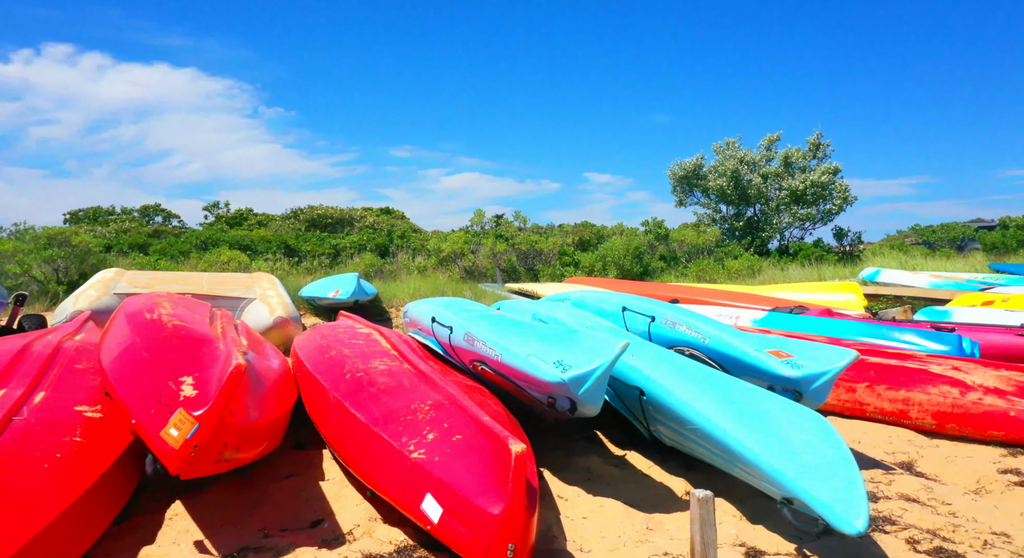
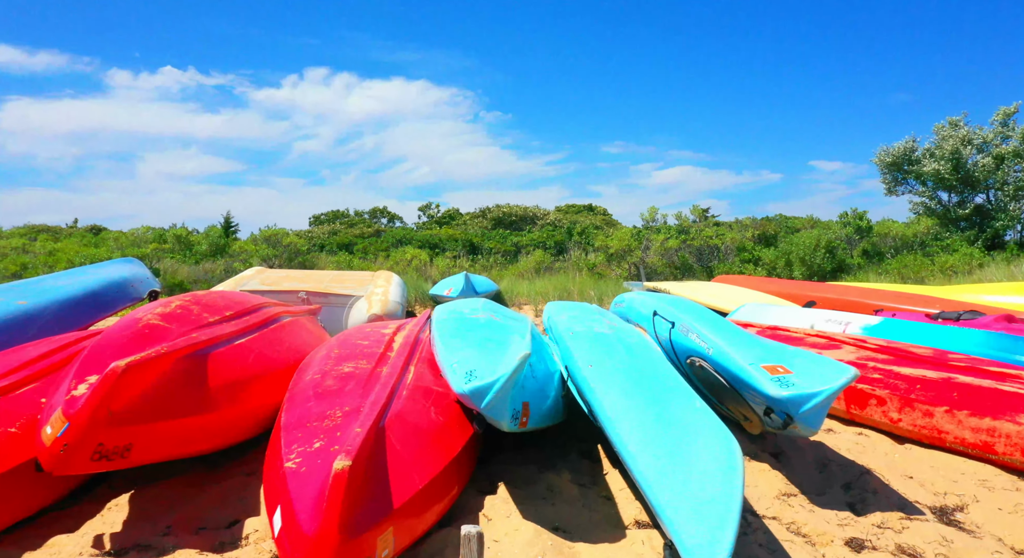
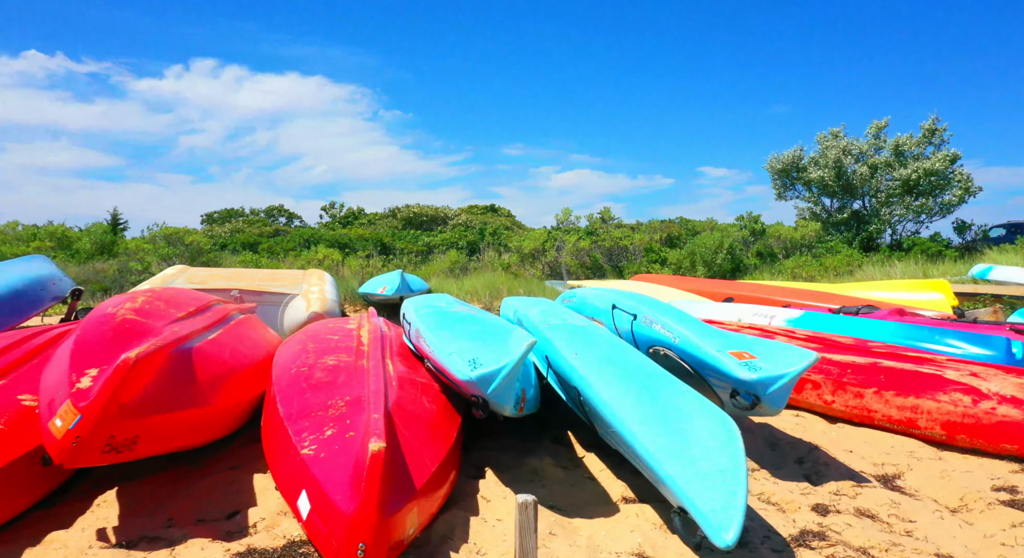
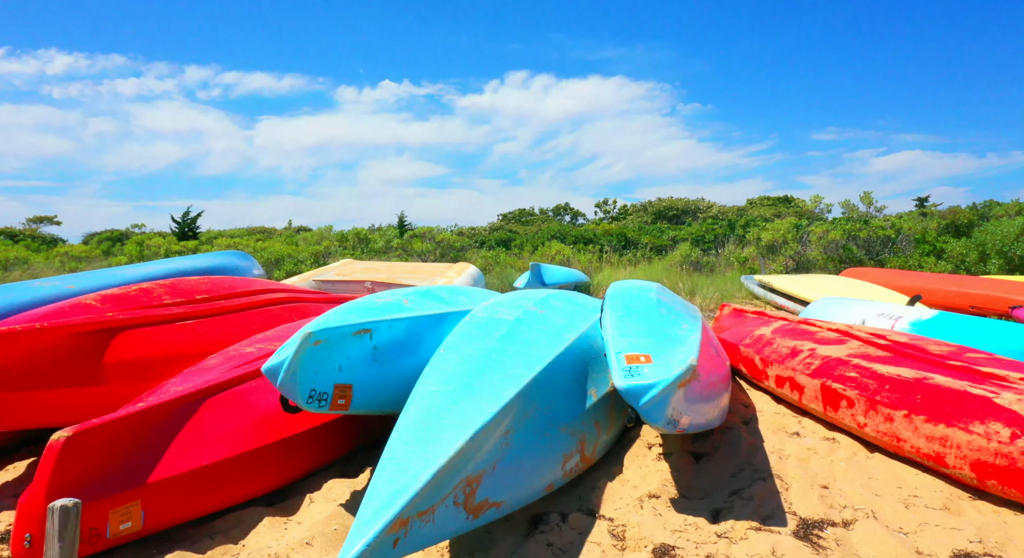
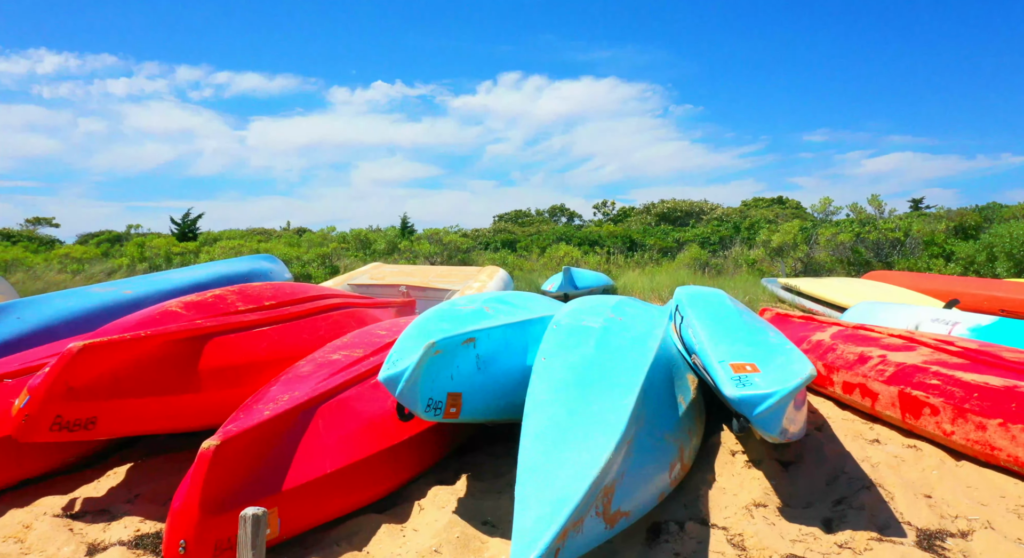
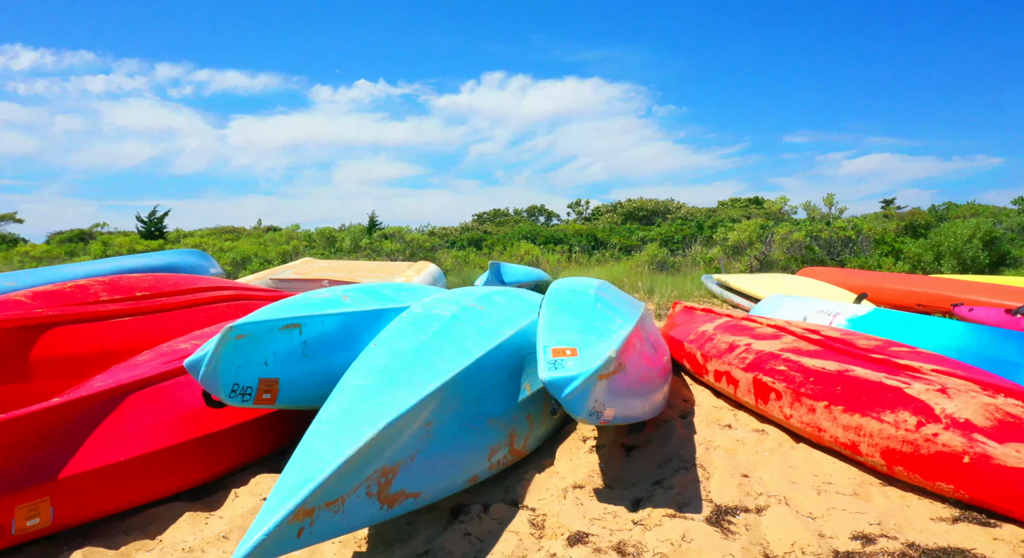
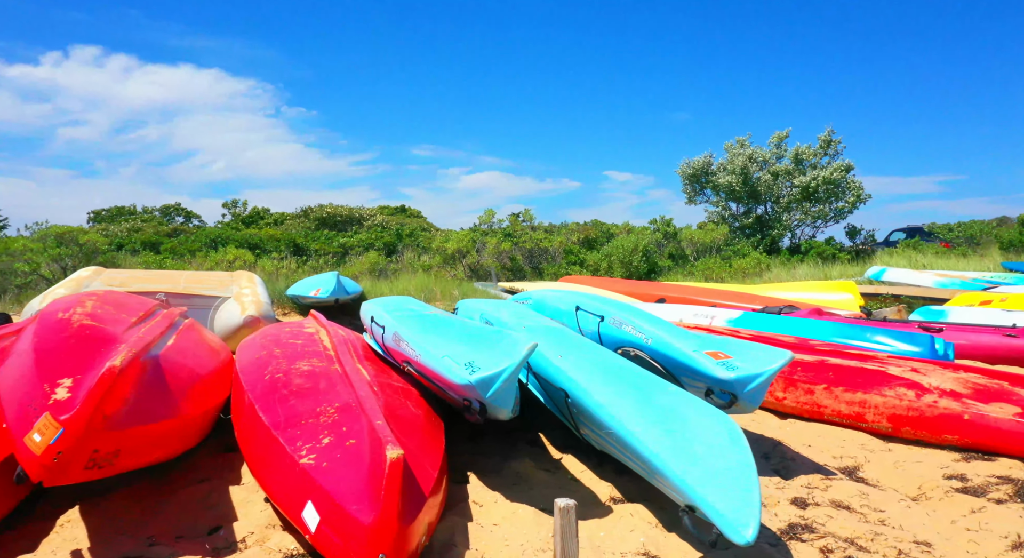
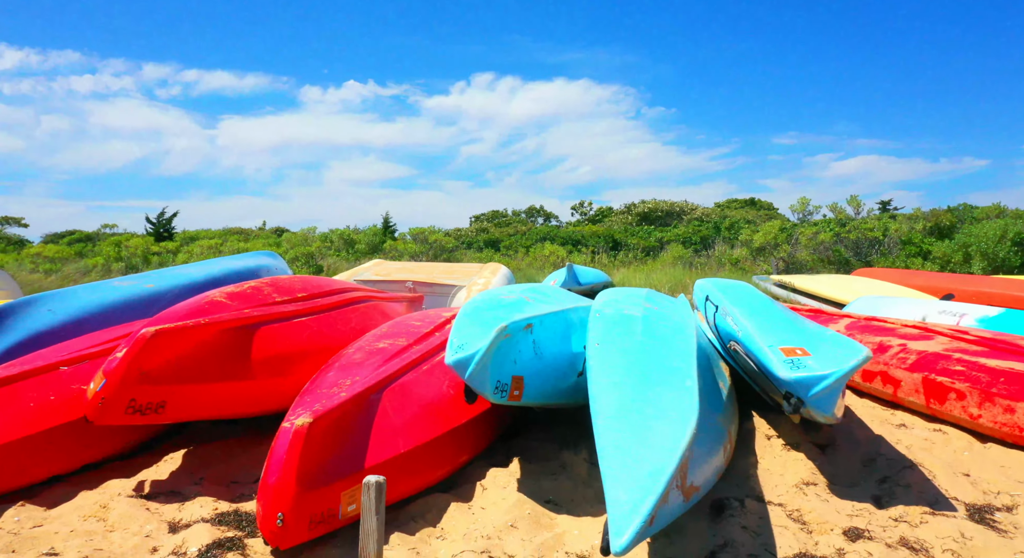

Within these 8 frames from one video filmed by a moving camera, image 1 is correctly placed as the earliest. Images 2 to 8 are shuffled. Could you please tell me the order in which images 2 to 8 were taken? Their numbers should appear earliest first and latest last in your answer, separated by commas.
7, 3, 2, 8, 5, 4, 6
